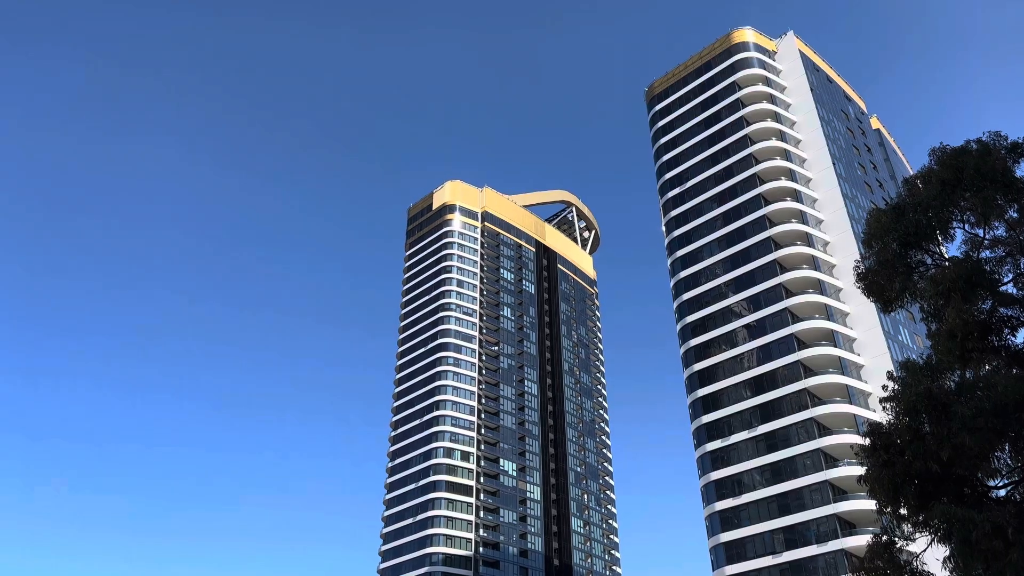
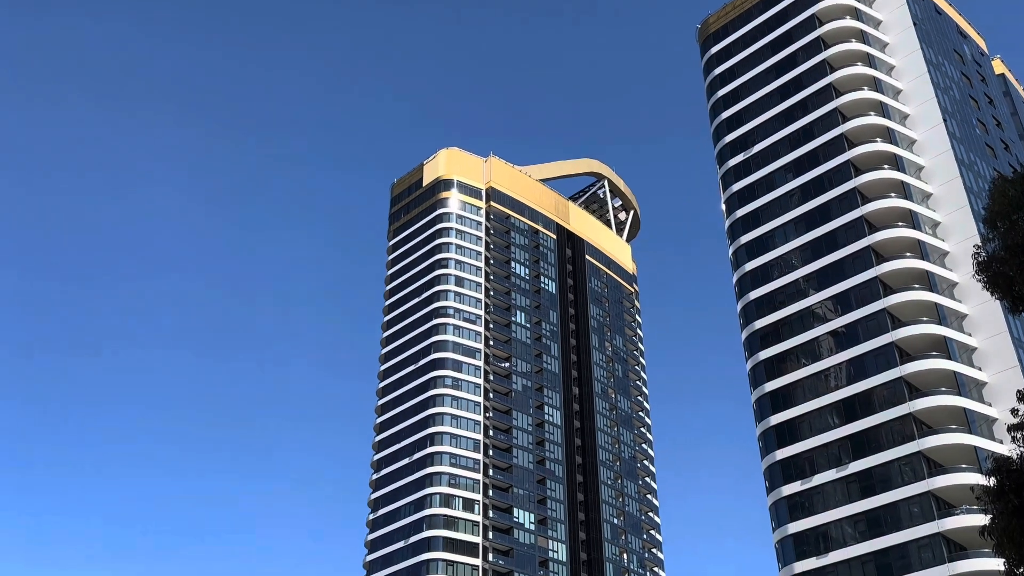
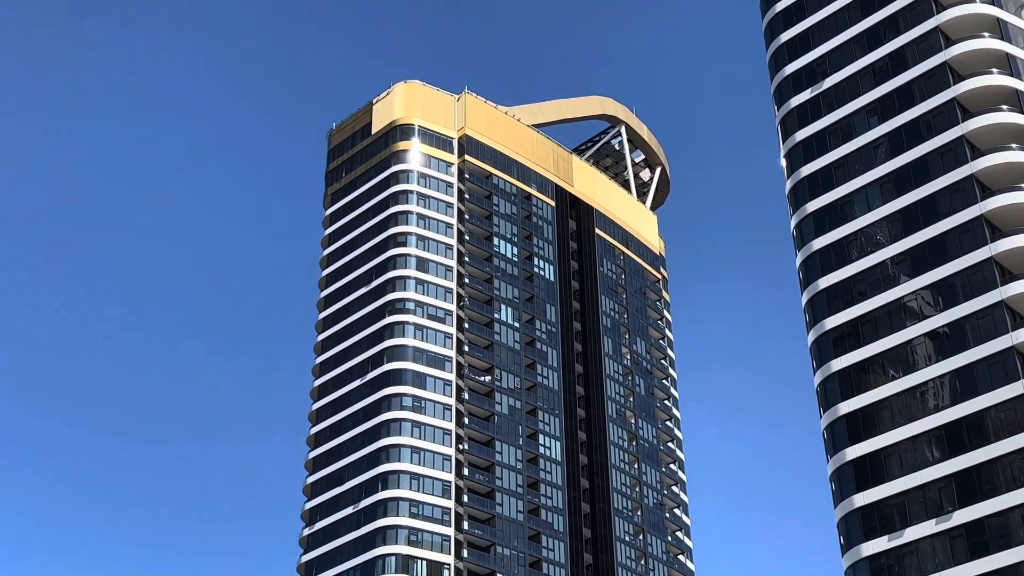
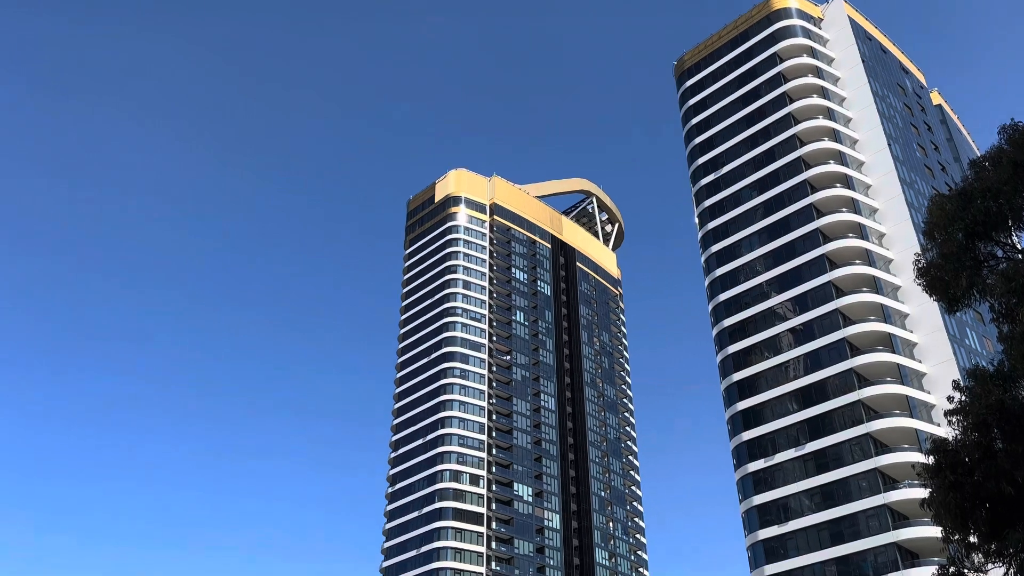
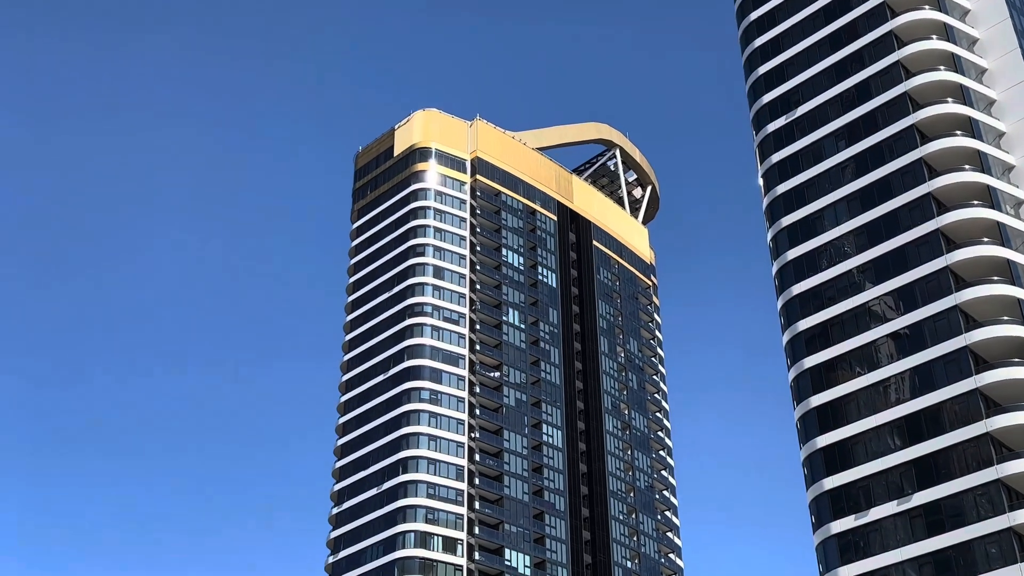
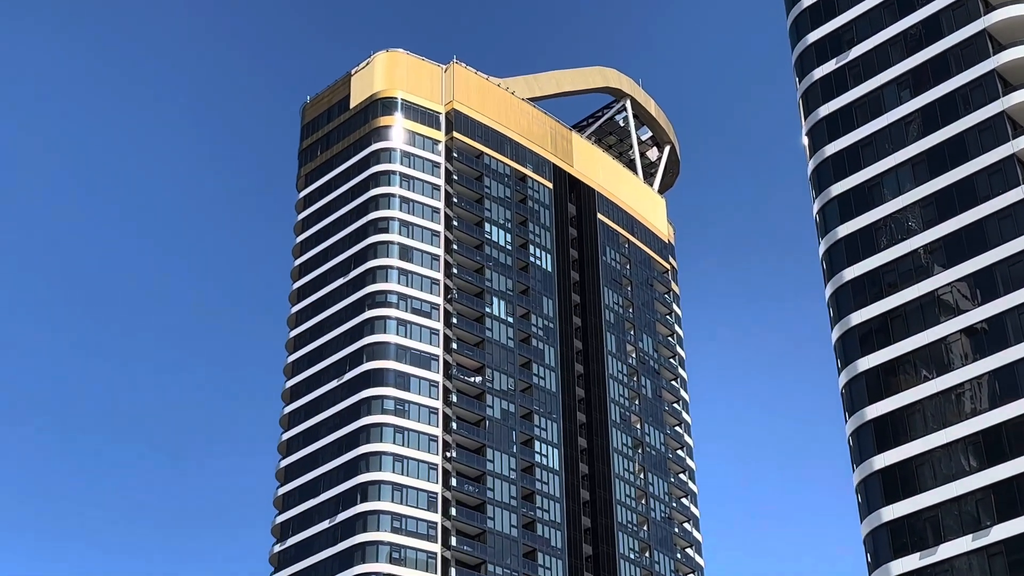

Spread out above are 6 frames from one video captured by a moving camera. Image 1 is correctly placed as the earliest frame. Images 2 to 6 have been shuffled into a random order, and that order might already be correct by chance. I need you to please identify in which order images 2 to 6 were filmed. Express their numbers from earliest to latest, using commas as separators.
4, 2, 5, 3, 6
